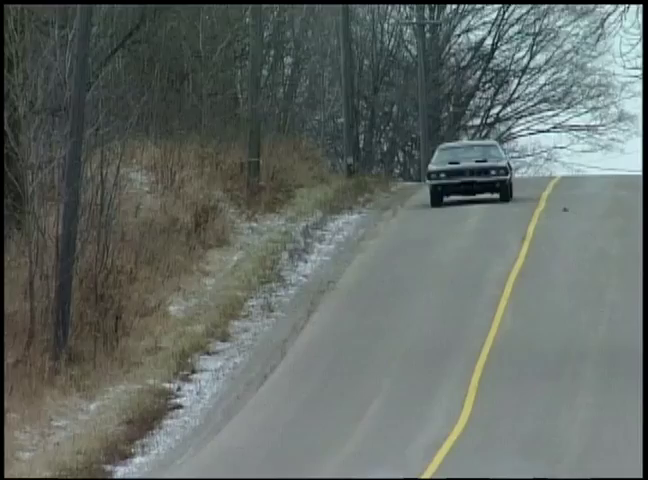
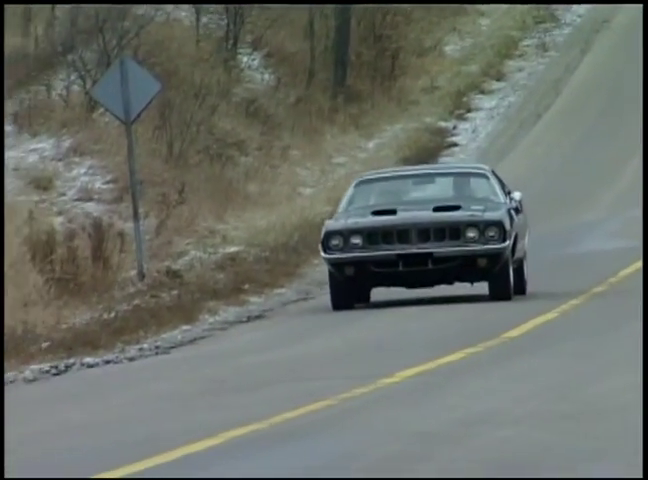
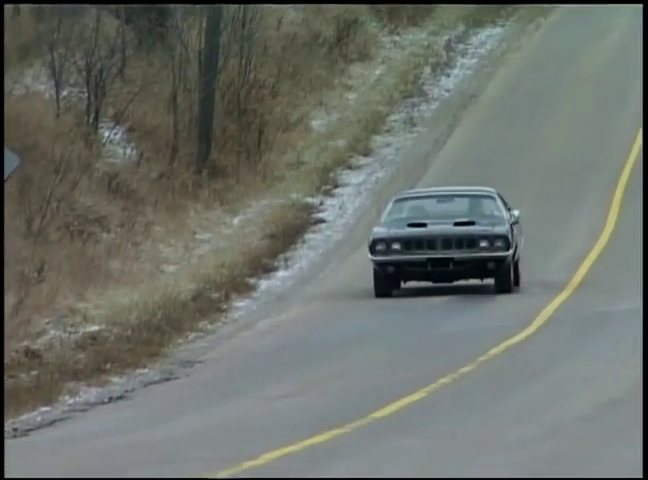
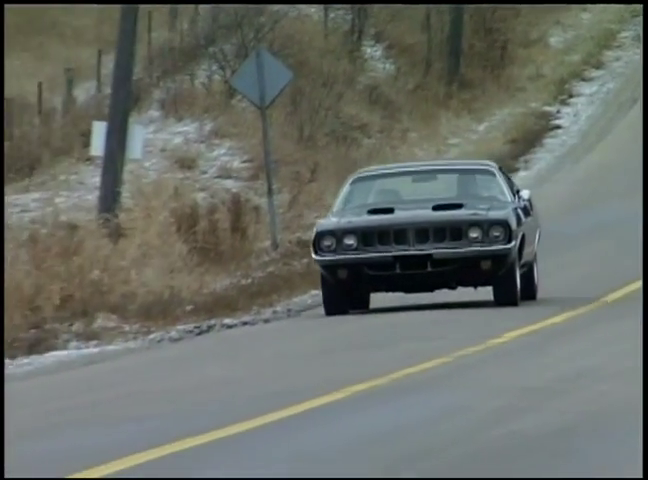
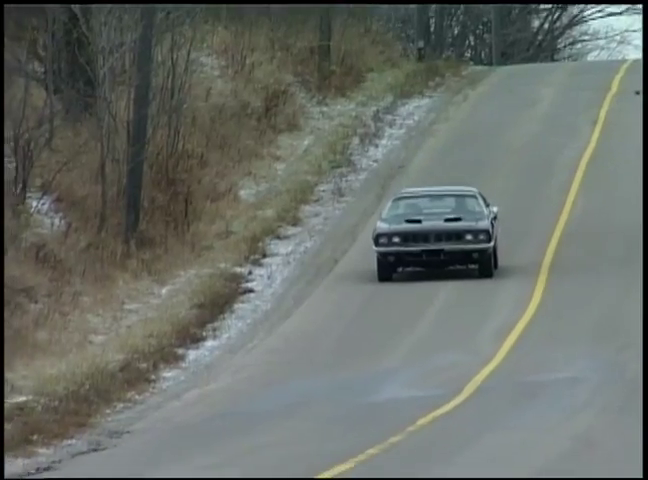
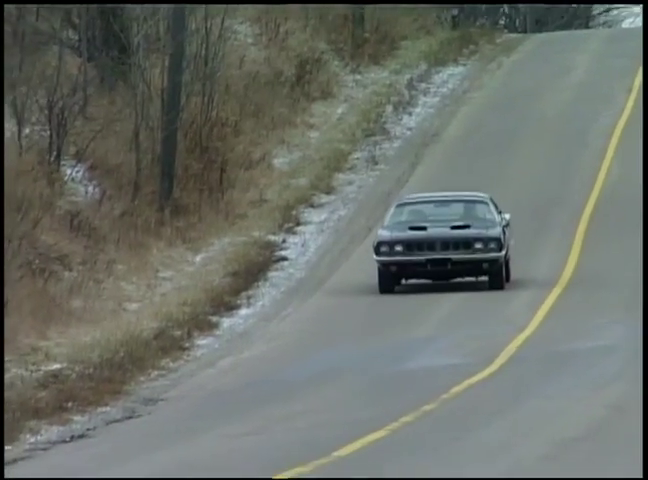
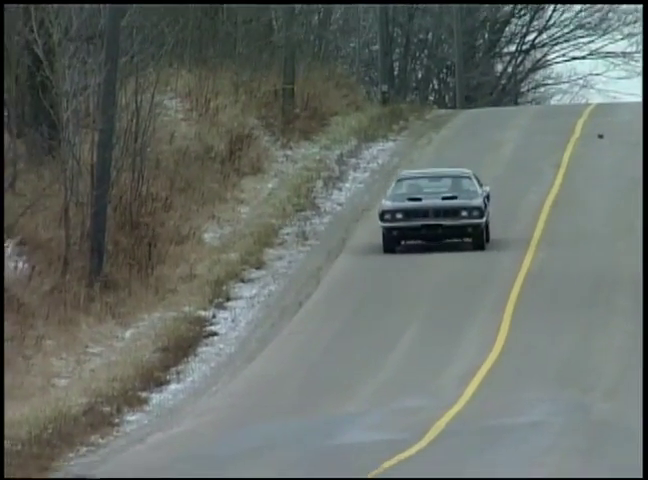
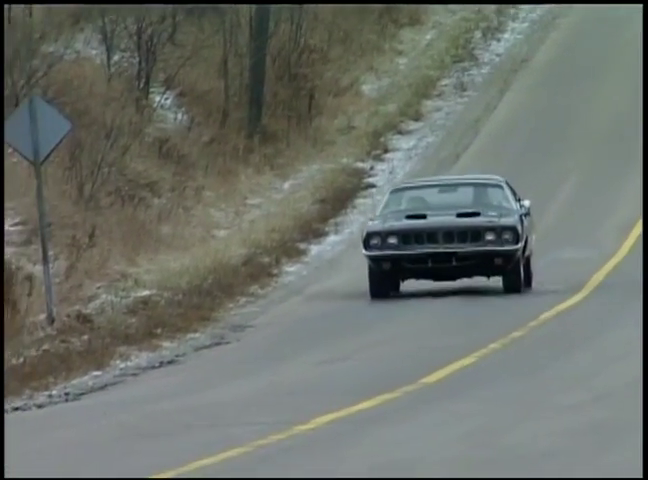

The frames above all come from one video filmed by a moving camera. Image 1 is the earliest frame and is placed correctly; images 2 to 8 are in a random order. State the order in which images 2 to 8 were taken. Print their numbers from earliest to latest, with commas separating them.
7, 5, 6, 3, 8, 2, 4
